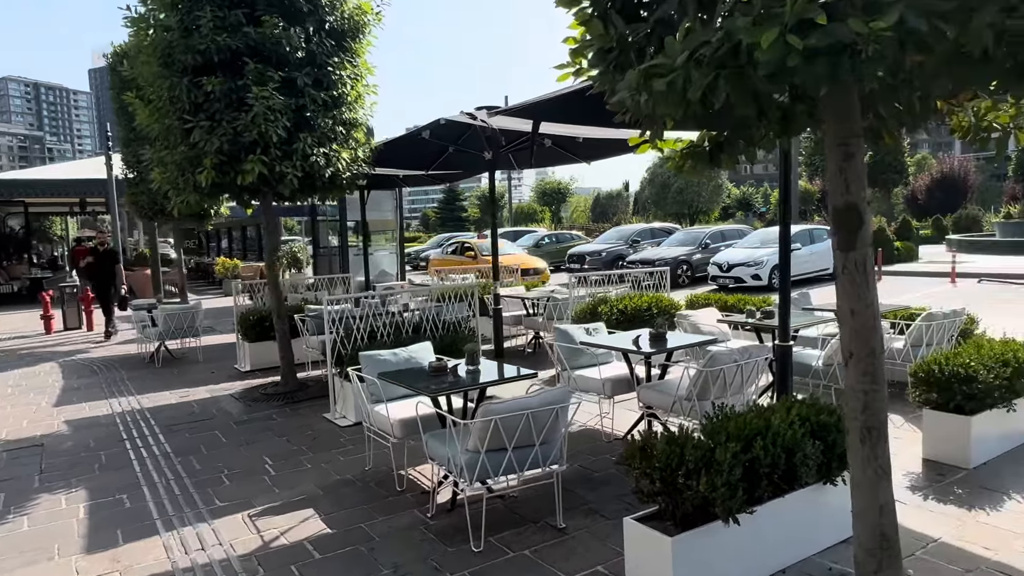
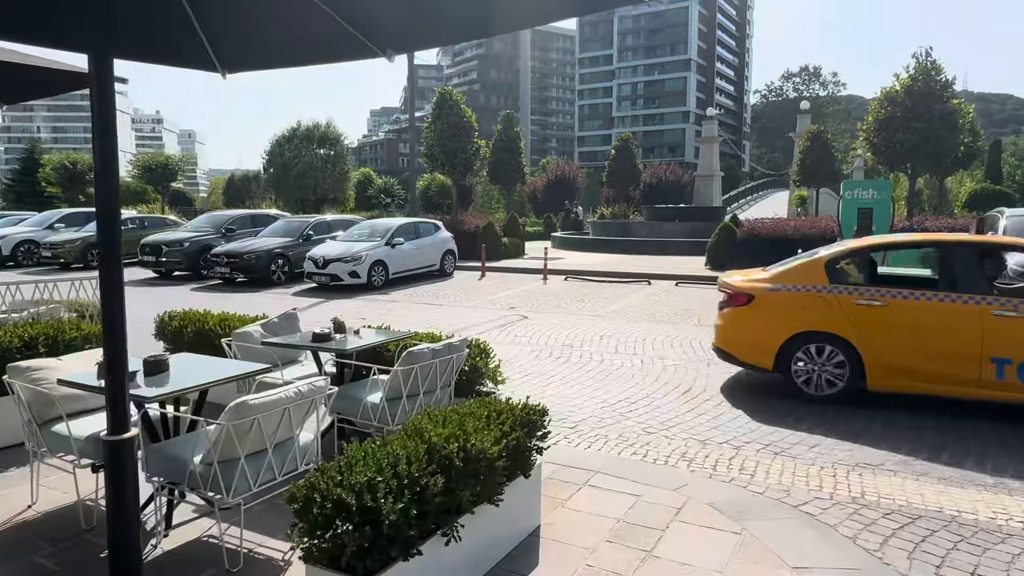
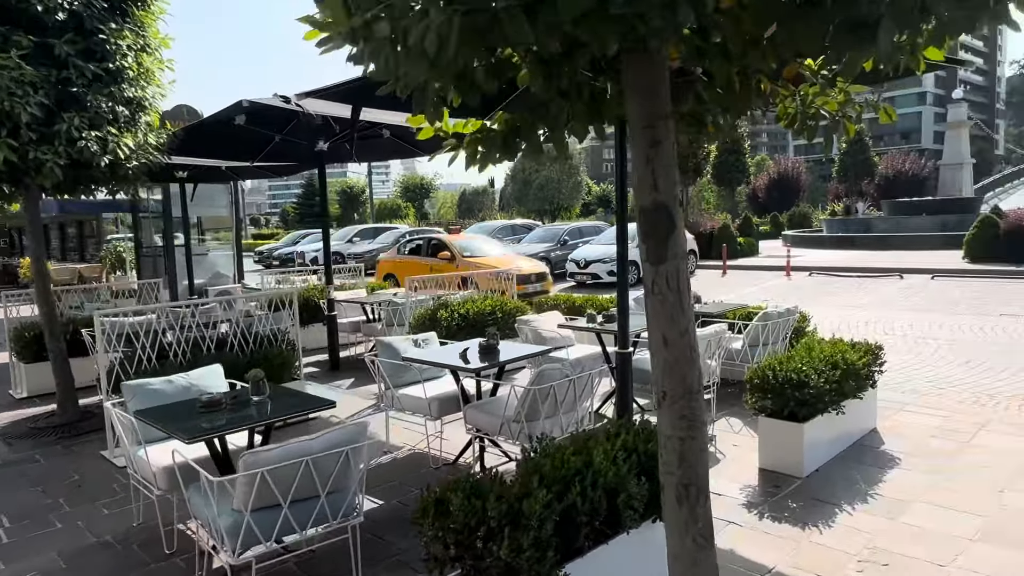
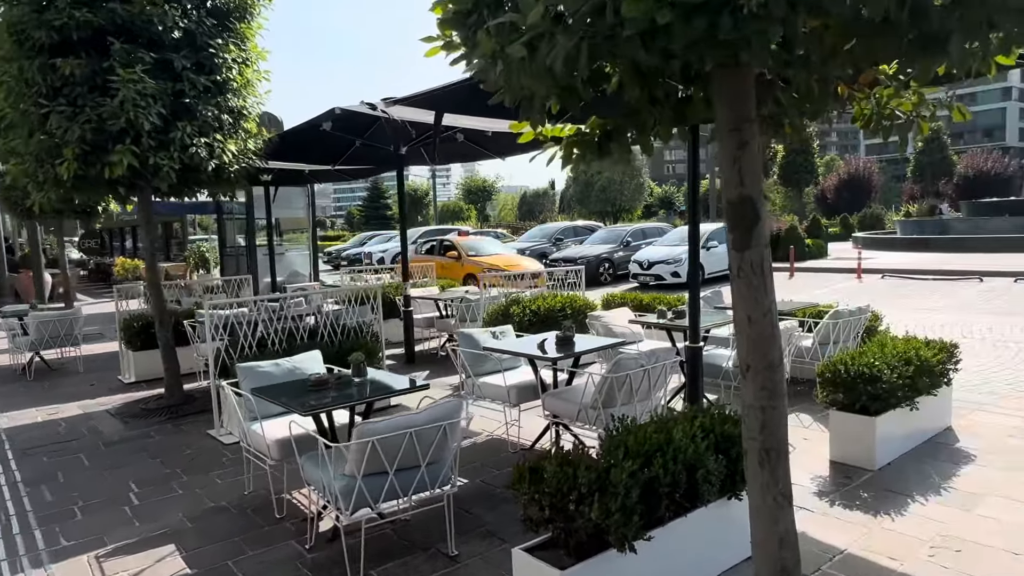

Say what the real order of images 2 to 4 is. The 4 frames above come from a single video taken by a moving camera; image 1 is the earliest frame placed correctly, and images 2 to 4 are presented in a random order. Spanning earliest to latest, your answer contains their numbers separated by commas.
4, 3, 2
